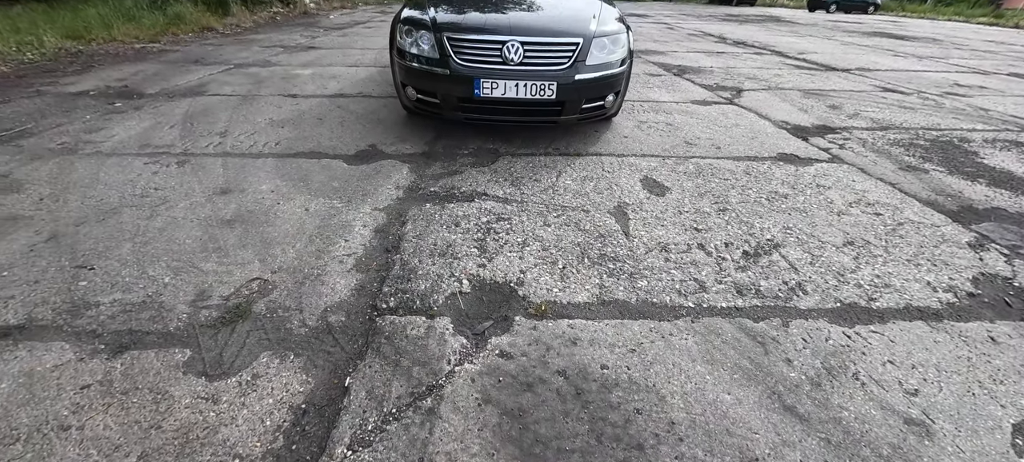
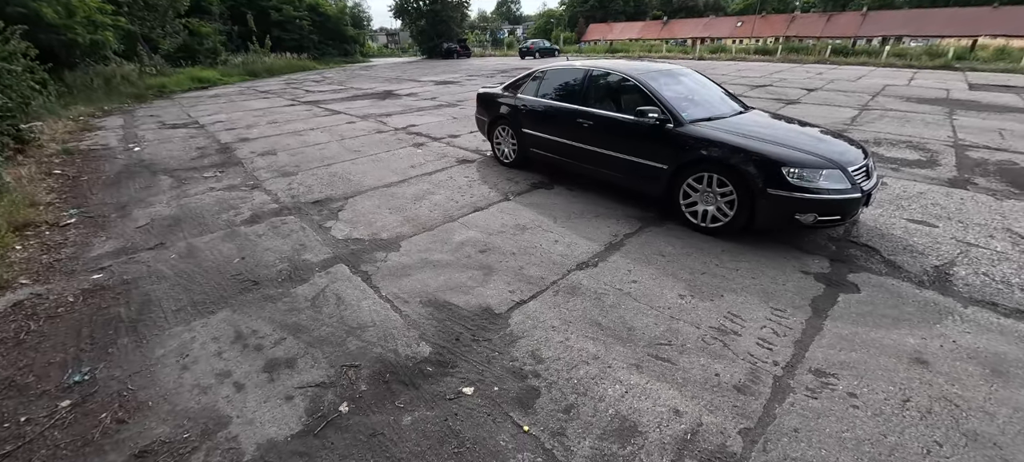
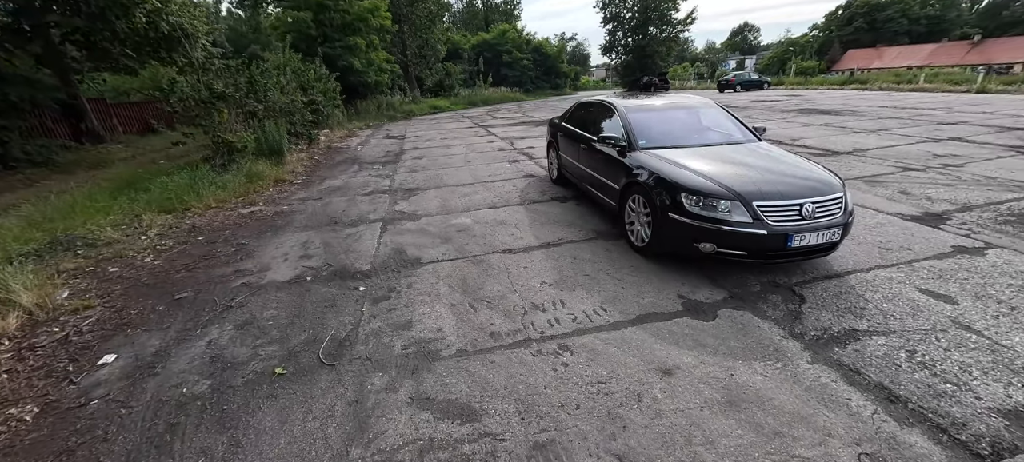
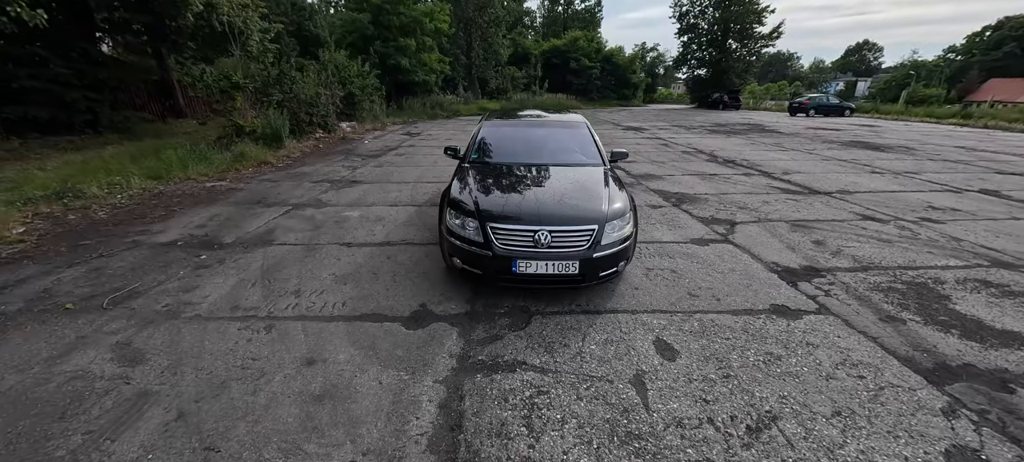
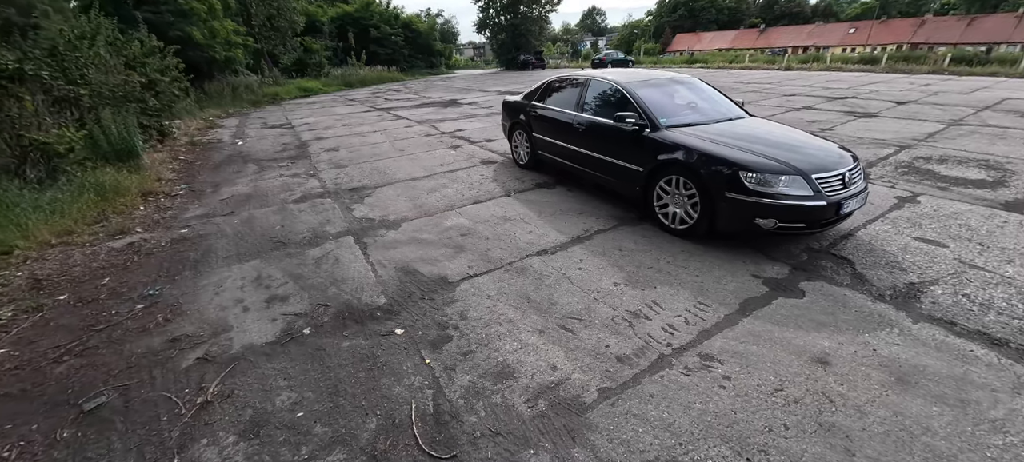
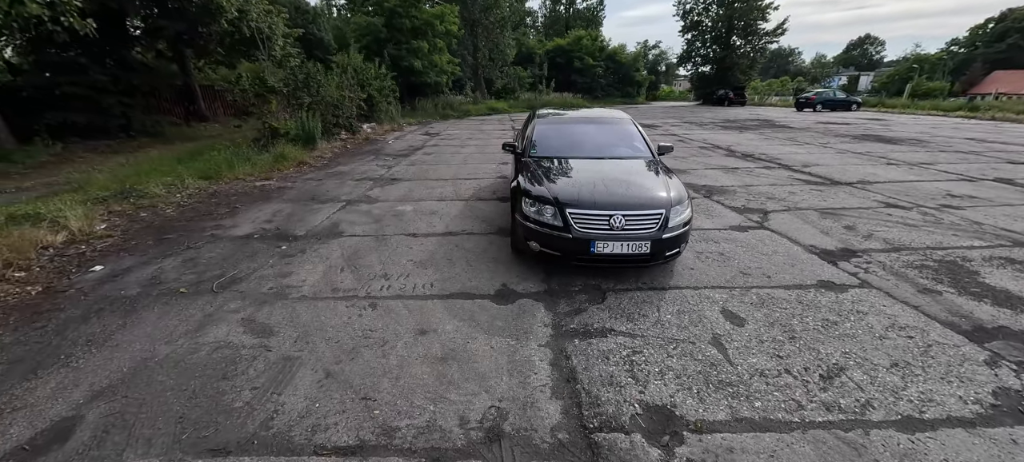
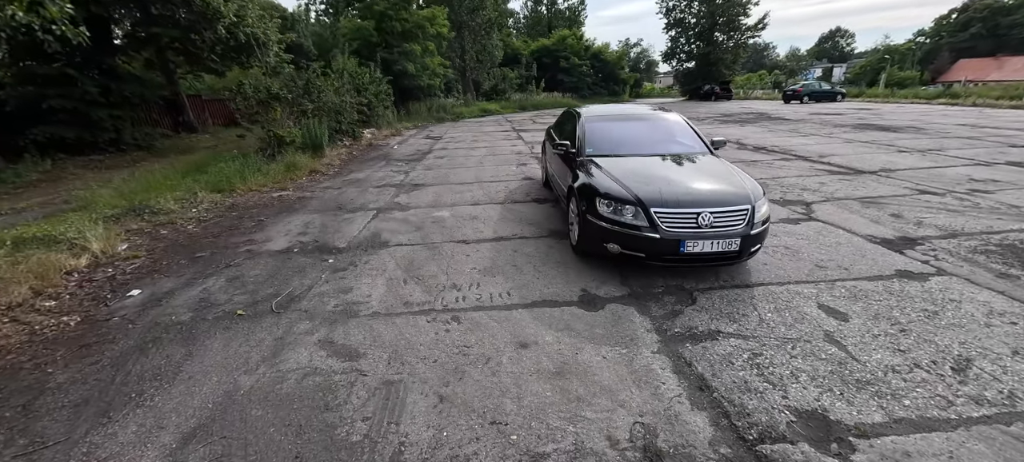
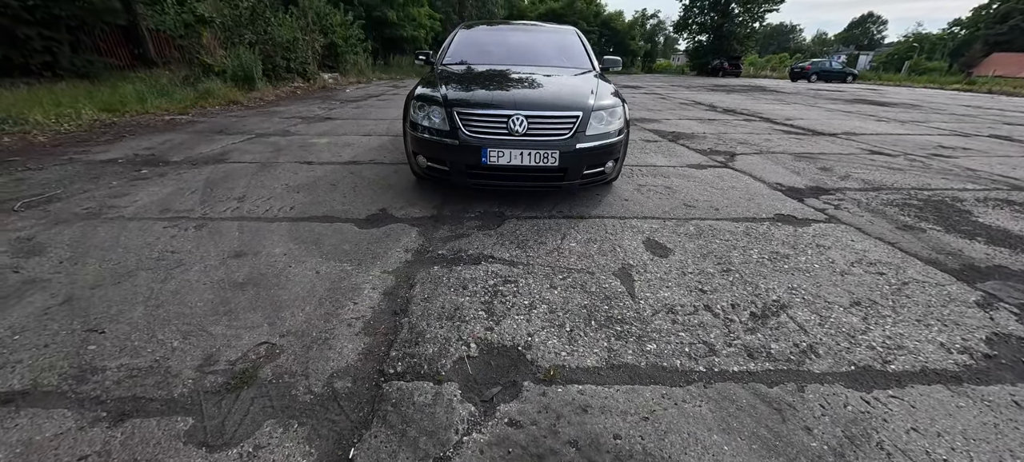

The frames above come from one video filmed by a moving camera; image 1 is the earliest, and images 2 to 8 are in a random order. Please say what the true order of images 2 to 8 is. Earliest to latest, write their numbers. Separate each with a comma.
8, 4, 6, 7, 3, 5, 2
